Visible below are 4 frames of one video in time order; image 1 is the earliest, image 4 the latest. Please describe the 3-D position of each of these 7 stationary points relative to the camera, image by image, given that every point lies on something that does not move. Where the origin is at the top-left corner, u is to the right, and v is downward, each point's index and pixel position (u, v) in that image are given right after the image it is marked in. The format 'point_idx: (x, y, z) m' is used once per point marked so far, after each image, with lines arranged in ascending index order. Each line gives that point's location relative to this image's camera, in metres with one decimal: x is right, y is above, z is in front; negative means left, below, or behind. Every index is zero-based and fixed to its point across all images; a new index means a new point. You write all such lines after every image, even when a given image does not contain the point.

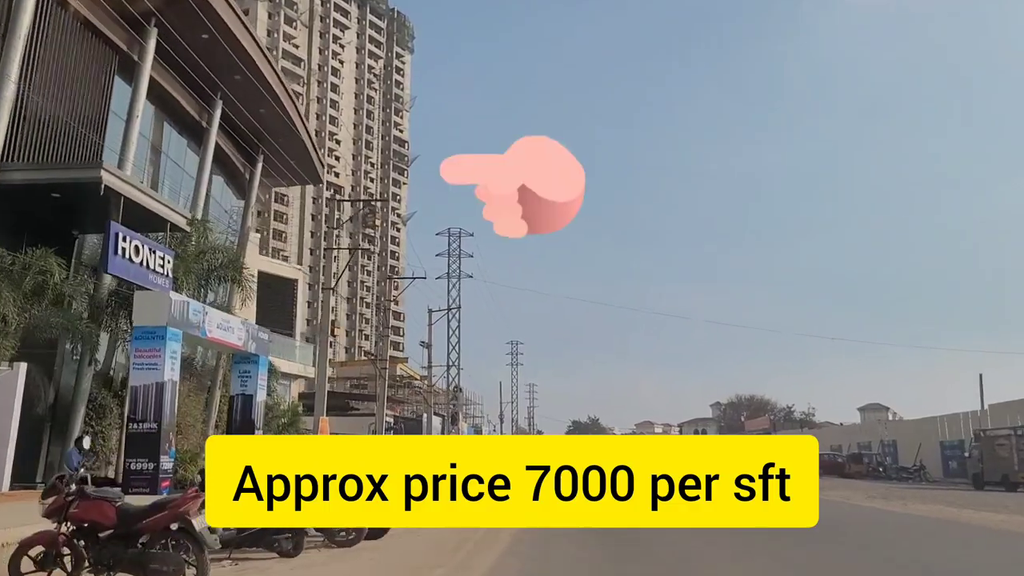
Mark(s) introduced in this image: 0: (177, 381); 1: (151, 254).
0: (-5.7, -1.6, +14.2) m
1: (-7.1, +0.7, +16.4) m
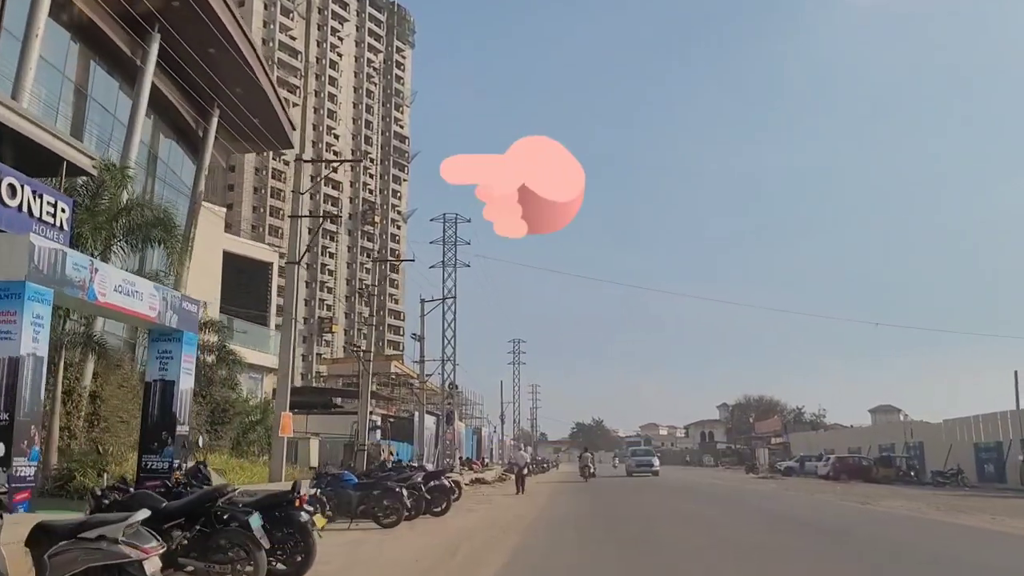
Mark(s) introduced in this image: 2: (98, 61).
0: (-5.9, -0.9, +10.6) m
1: (-7.3, +1.4, +12.8) m
2: (-9.3, +5.1, +18.8) m
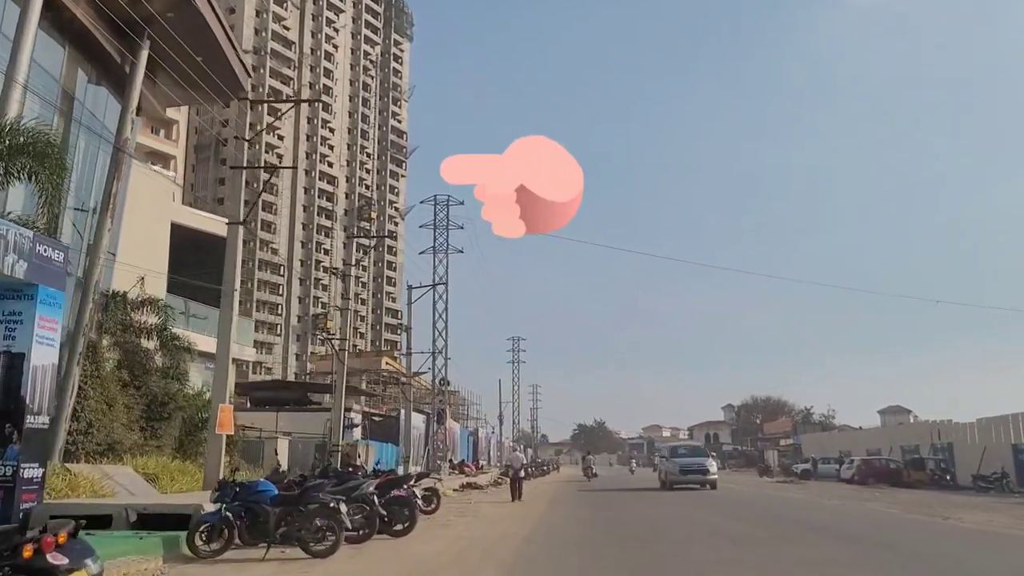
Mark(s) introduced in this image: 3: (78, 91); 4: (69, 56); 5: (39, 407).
0: (-6.1, -0.1, +6.7) m
1: (-7.5, +2.1, +8.9) m
2: (-9.5, +5.8, +14.9) m
3: (-9.6, +4.3, +18.5) m
4: (-9.5, +5.0, +18.1) m
5: (-5.8, -1.5, +10.4) m
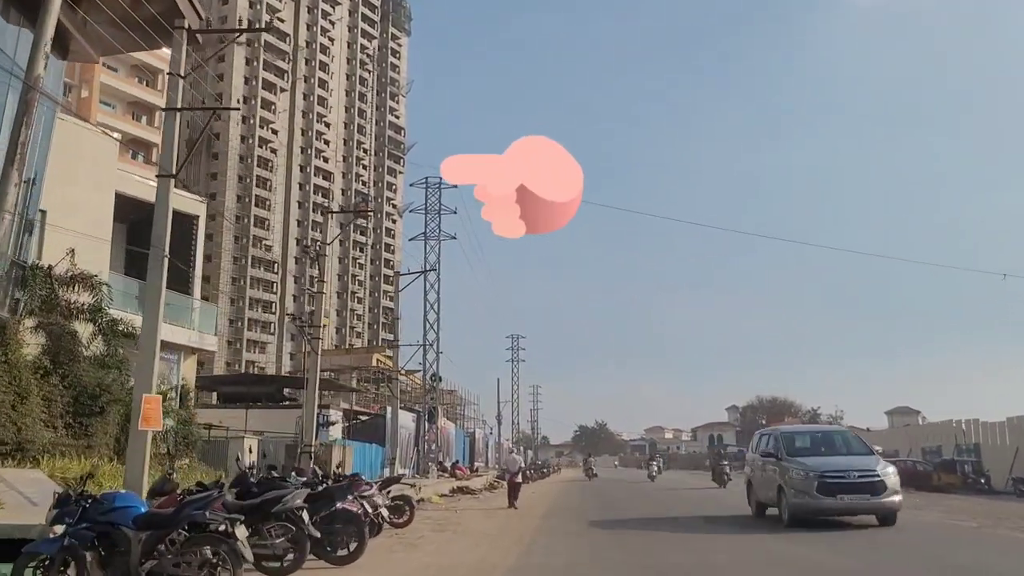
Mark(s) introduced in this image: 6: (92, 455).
0: (-6.3, +0.6, +3.5) m
1: (-7.7, +2.8, +5.7) m
2: (-9.7, +6.4, +11.8) m
3: (-9.8, +5.0, +15.4) m
4: (-9.7, +5.6, +15.0) m
5: (-6.0, -0.8, +7.2) m
6: (-9.2, -3.6, +18.2) m
